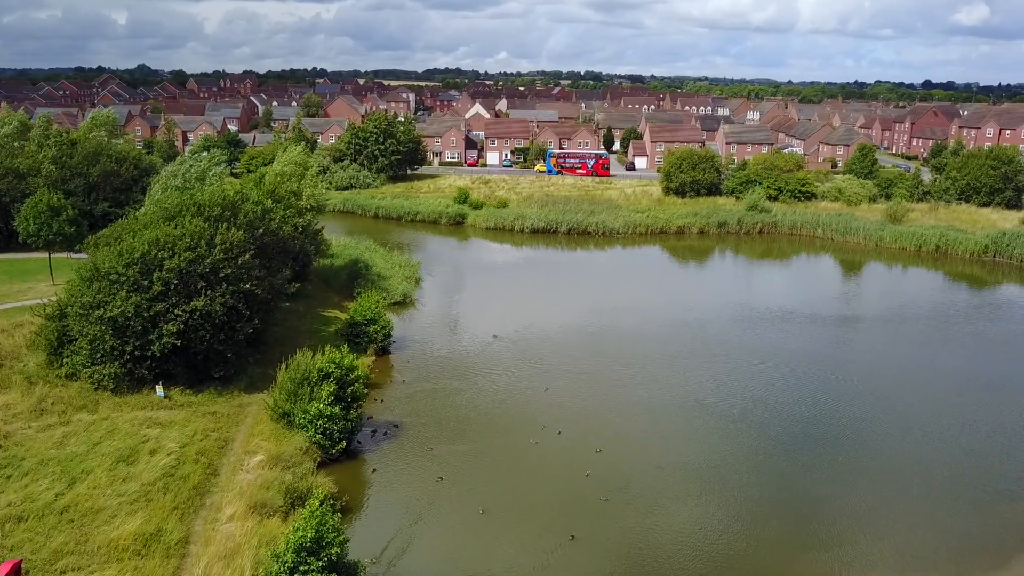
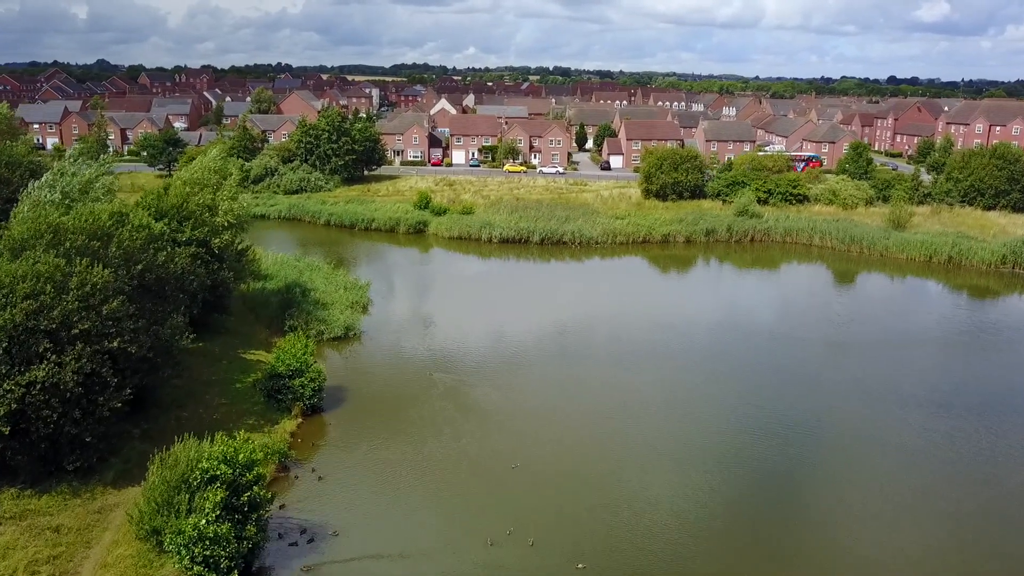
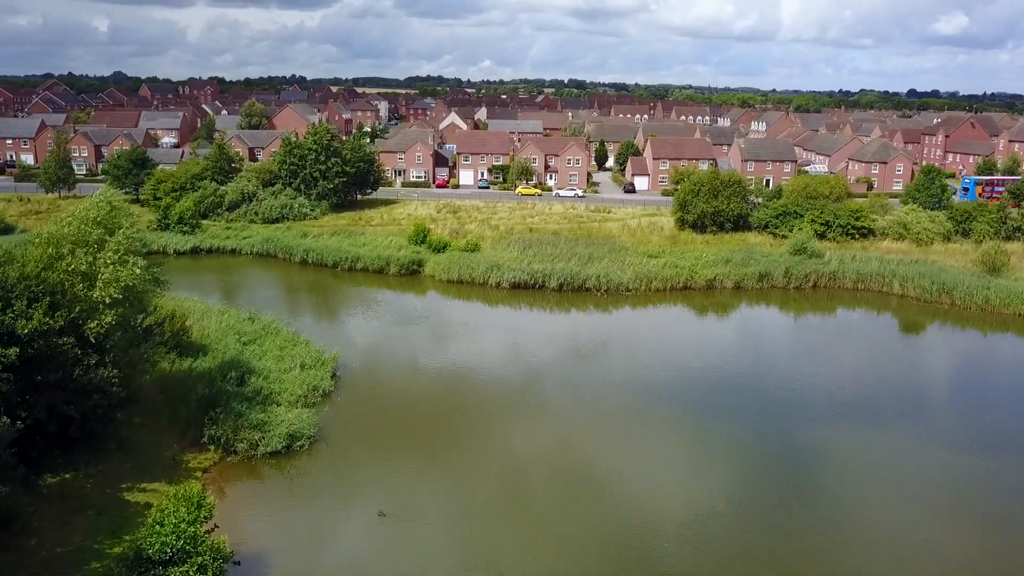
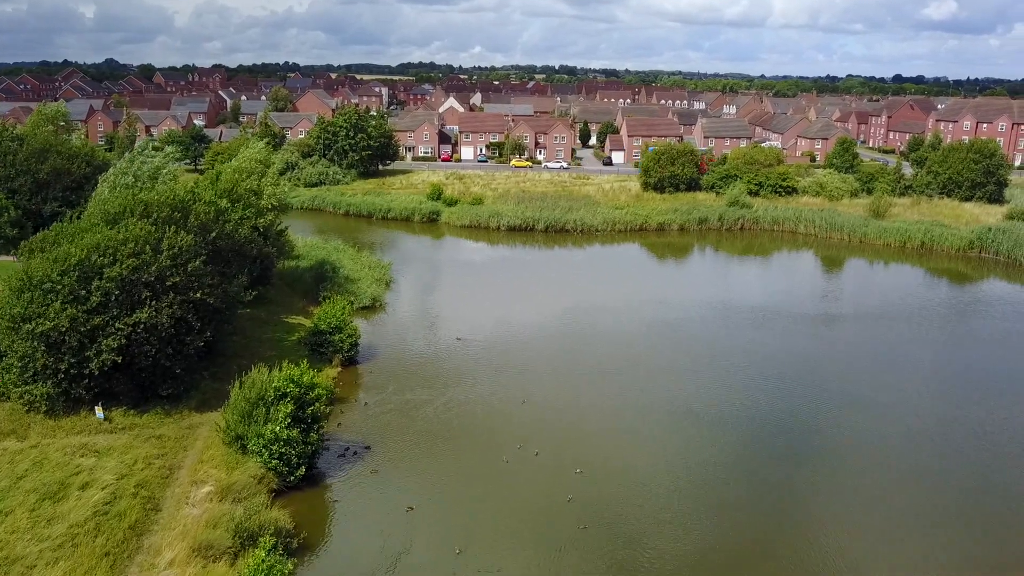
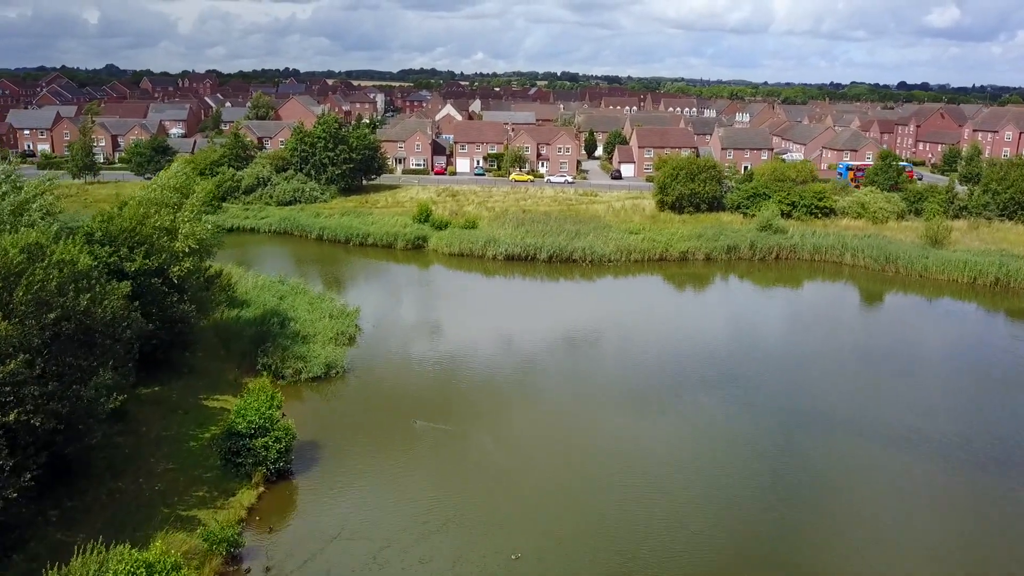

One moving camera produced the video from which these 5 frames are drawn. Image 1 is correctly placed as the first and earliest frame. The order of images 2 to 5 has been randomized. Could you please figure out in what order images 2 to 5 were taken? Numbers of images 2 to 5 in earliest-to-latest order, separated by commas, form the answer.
4, 2, 5, 3
